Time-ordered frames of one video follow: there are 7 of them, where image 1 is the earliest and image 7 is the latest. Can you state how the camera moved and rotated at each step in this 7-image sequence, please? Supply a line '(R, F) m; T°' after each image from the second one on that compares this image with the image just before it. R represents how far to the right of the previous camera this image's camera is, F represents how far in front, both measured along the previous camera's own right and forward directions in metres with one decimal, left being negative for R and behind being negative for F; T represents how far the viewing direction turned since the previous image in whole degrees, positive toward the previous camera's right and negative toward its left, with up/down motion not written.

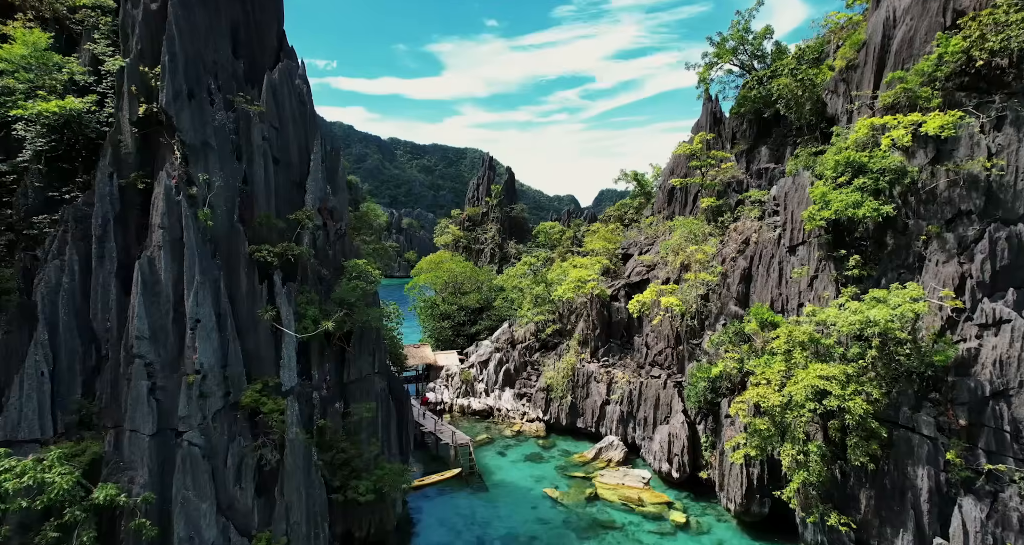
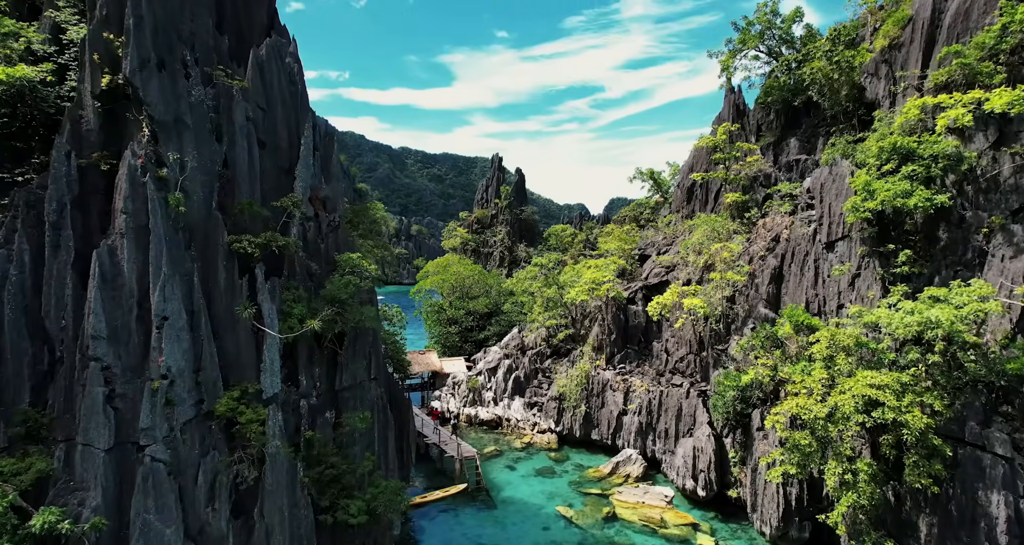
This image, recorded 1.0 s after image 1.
(0.0, +2.0) m; -1°
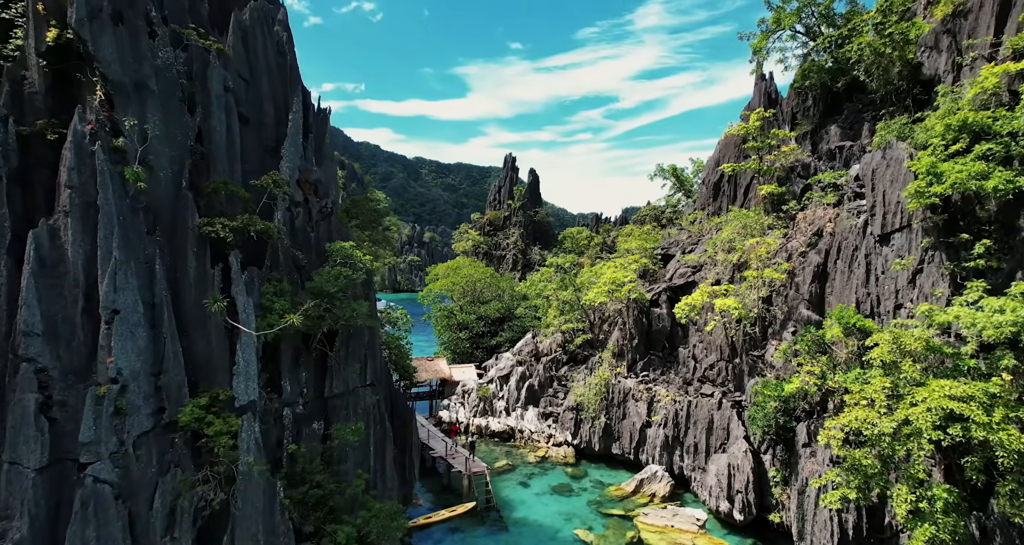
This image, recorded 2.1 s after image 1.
(0.0, +2.2) m; -1°
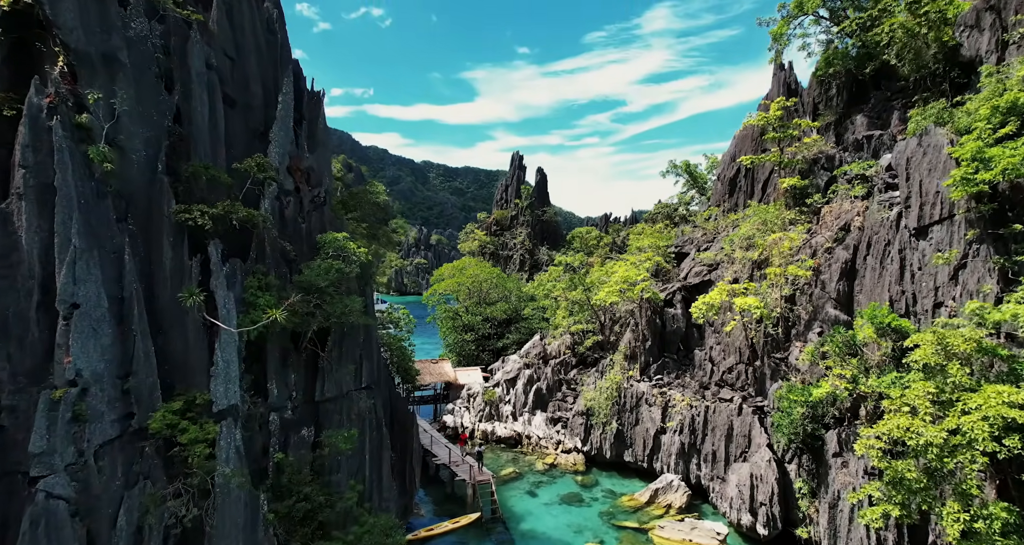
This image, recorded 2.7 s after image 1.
(0.0, +1.3) m; -1°
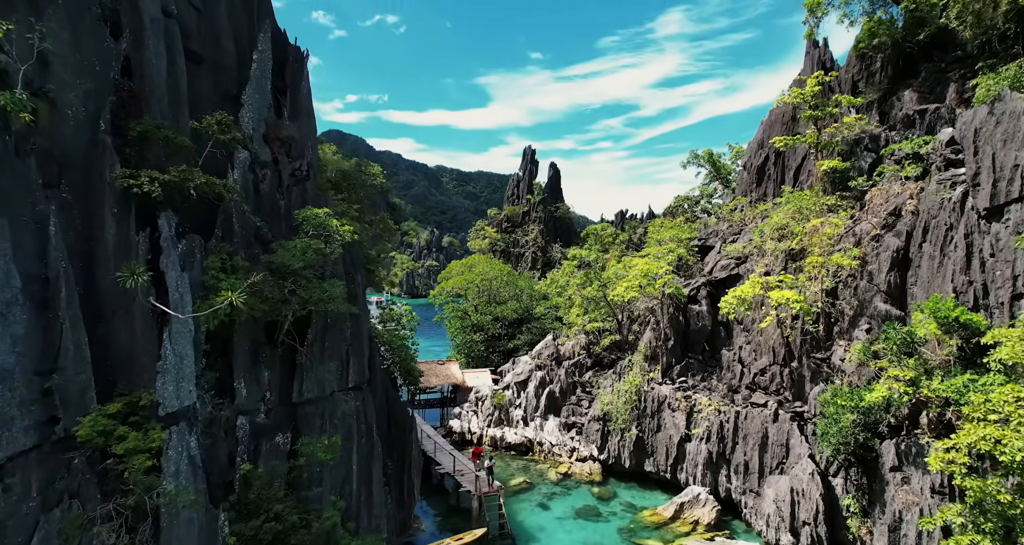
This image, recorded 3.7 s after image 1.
(+0.1, +2.1) m; -1°
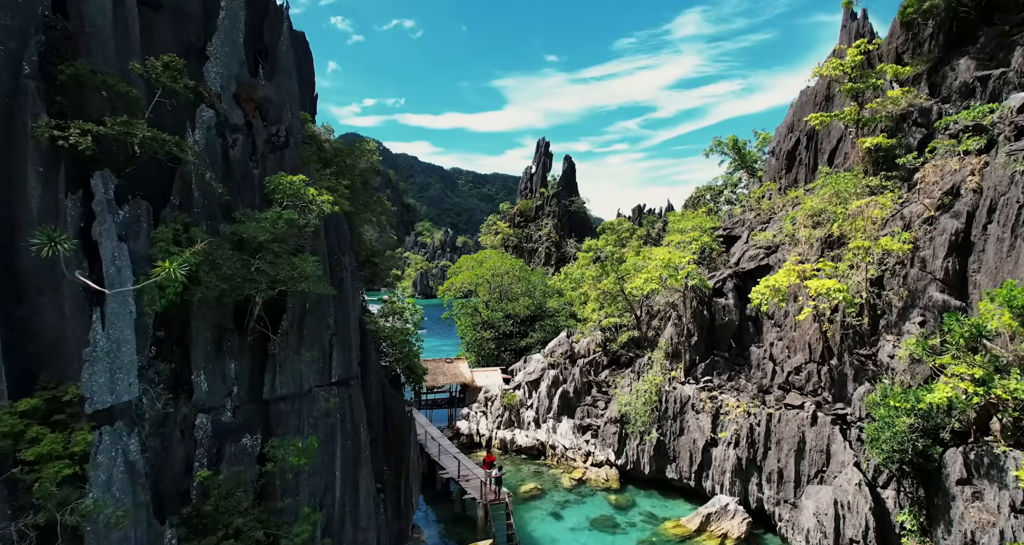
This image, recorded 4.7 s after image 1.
(+0.2, +1.8) m; -1°
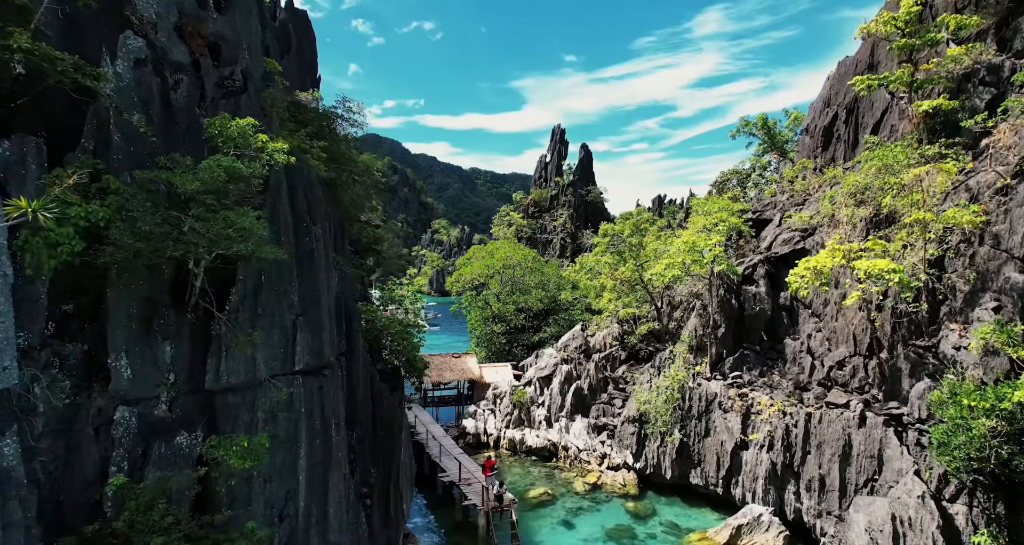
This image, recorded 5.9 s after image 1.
(+0.4, +2.1) m; -2°
